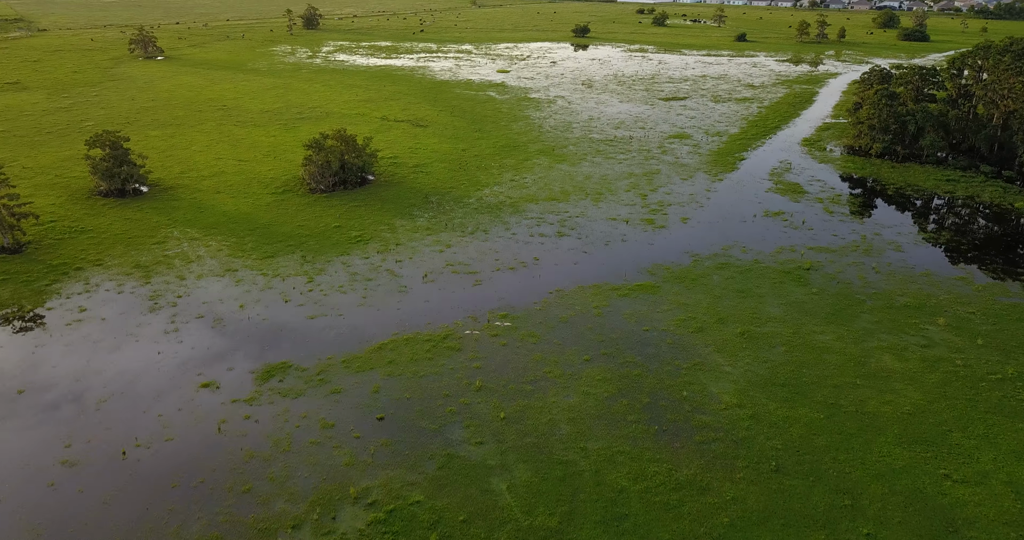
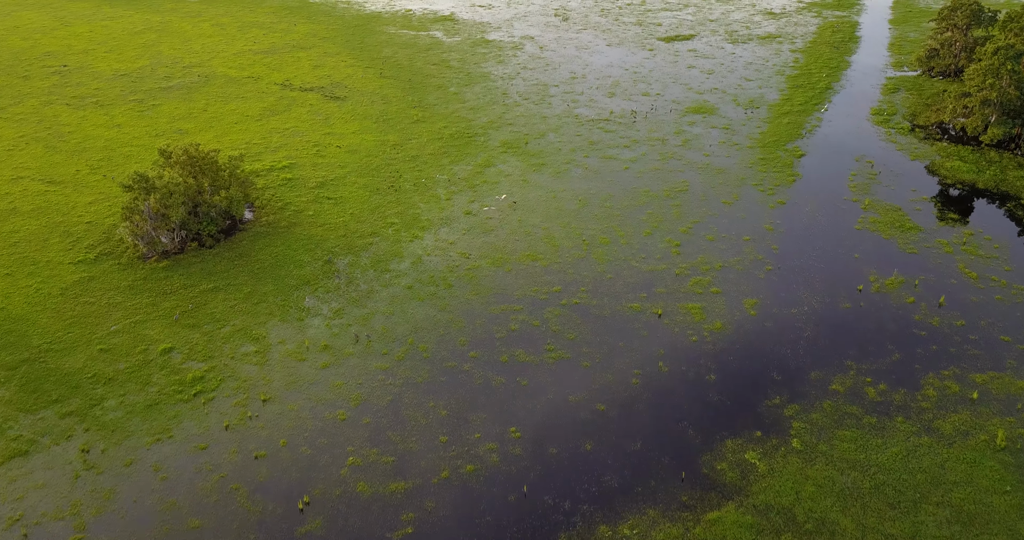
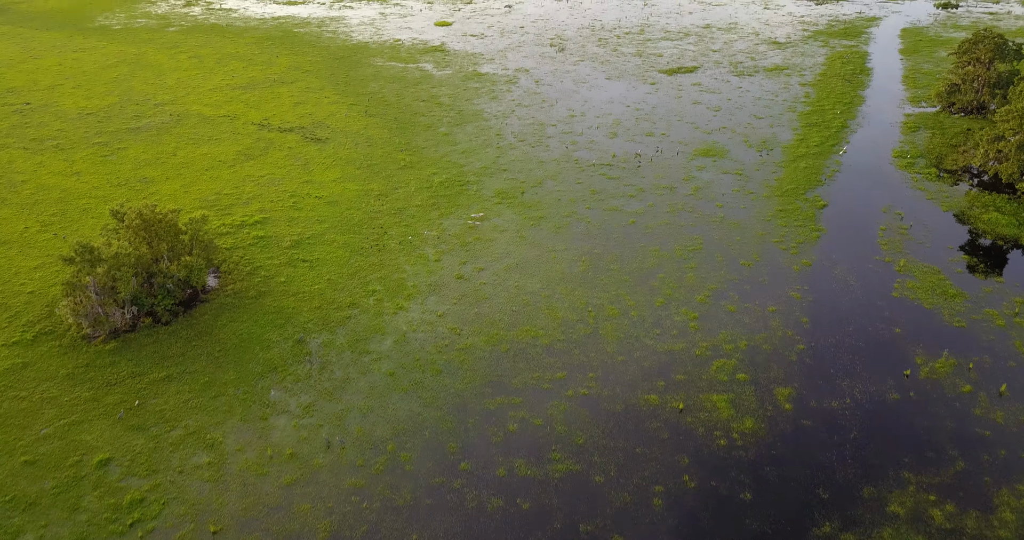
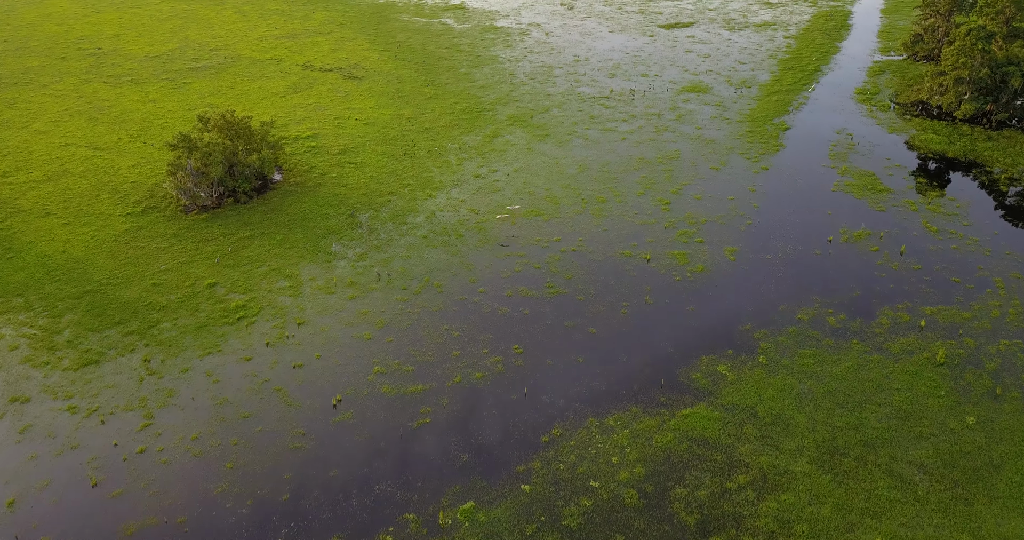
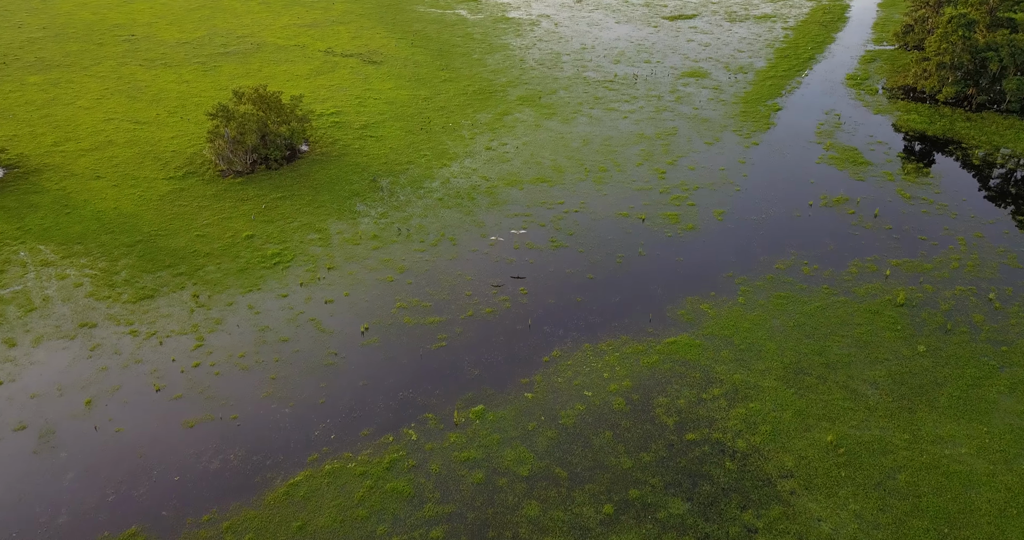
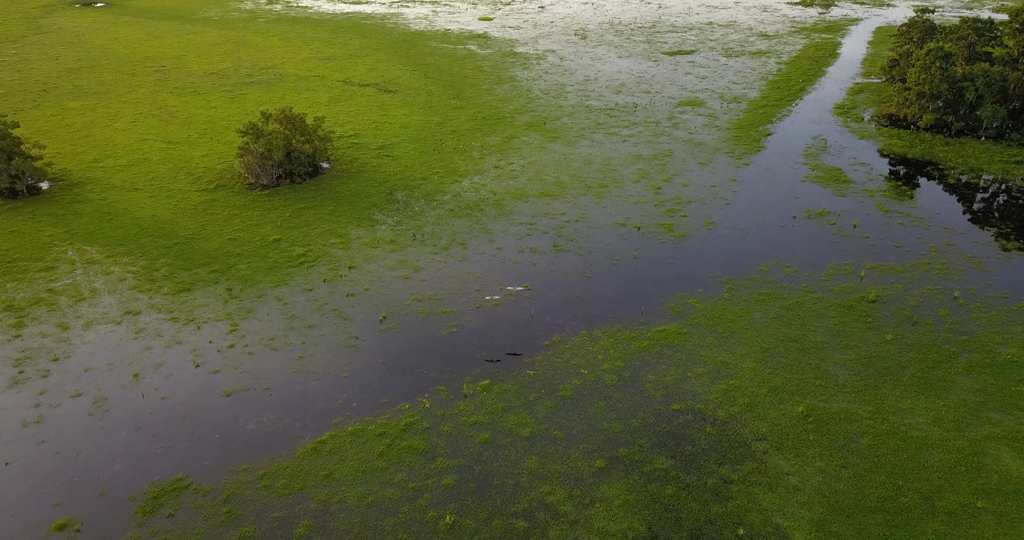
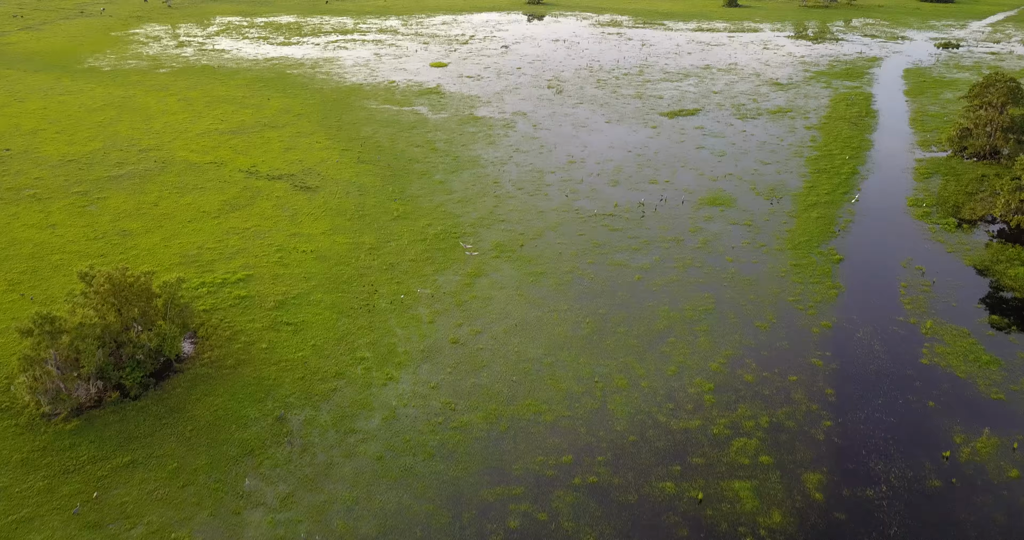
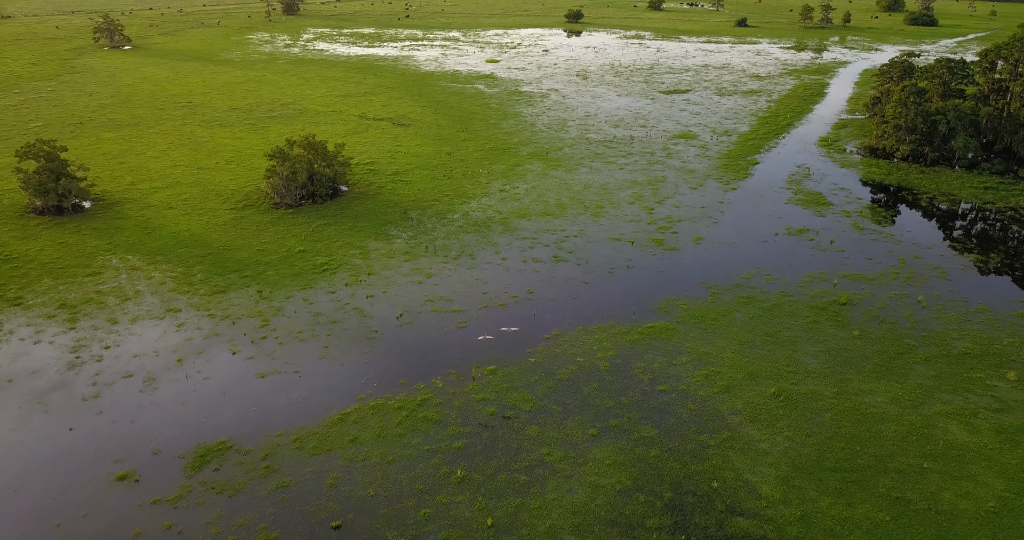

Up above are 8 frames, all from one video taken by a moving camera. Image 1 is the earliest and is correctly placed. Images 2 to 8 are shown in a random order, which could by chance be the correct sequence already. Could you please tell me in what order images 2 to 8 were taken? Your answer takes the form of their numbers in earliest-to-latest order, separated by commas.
8, 6, 5, 4, 2, 3, 7
